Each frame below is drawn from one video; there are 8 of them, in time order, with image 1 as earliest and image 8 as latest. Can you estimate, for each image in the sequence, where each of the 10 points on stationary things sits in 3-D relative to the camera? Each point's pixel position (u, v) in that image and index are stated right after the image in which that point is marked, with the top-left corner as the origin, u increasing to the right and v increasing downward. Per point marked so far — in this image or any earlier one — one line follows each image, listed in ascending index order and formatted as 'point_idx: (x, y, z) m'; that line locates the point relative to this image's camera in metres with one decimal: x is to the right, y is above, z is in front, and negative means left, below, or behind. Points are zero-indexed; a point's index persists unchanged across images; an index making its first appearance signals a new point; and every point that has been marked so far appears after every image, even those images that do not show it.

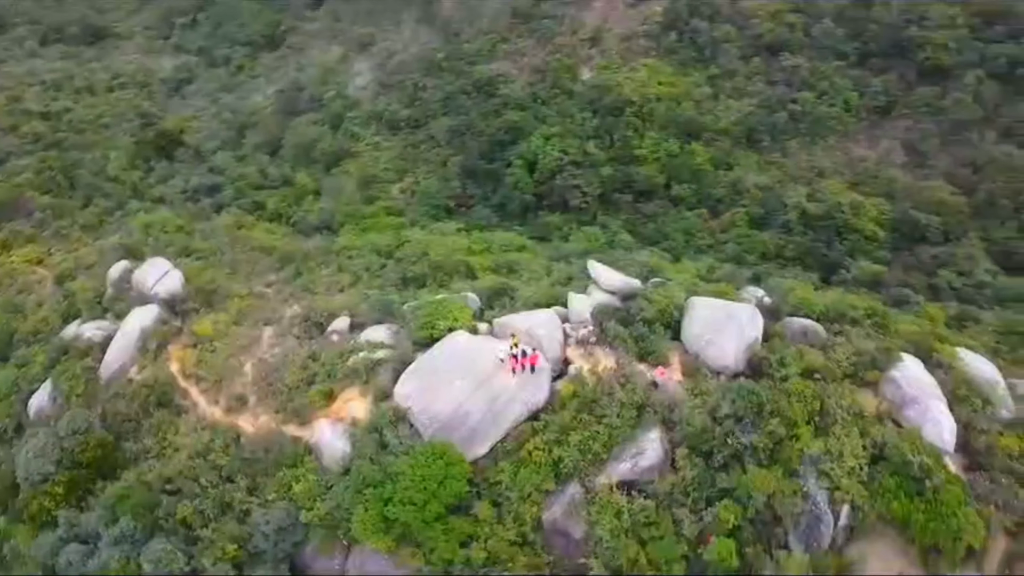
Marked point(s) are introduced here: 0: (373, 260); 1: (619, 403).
0: (-3.3, +0.7, +19.1) m
1: (+1.5, -1.5, +10.8) m
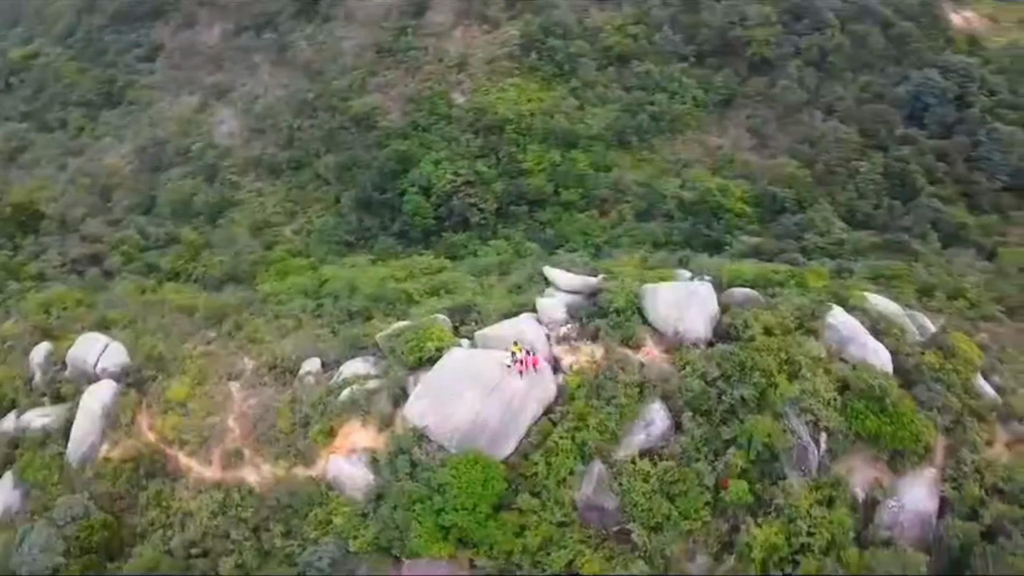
0: (-4.9, -0.3, +19.4) m
1: (+1.7, -1.4, +12.2) m
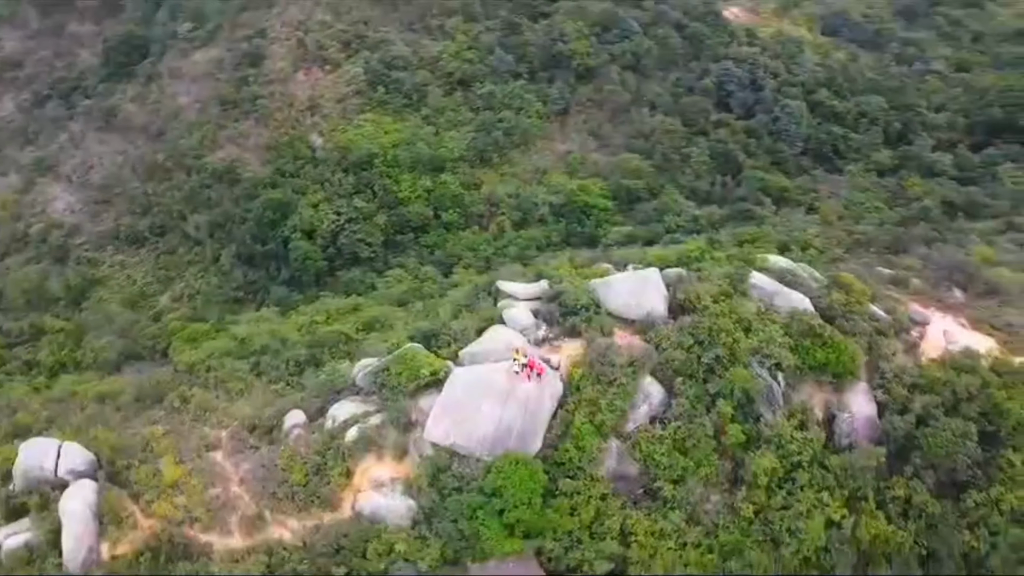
0: (-6.5, -1.8, +19.2) m
1: (+1.8, -1.3, +13.9) m
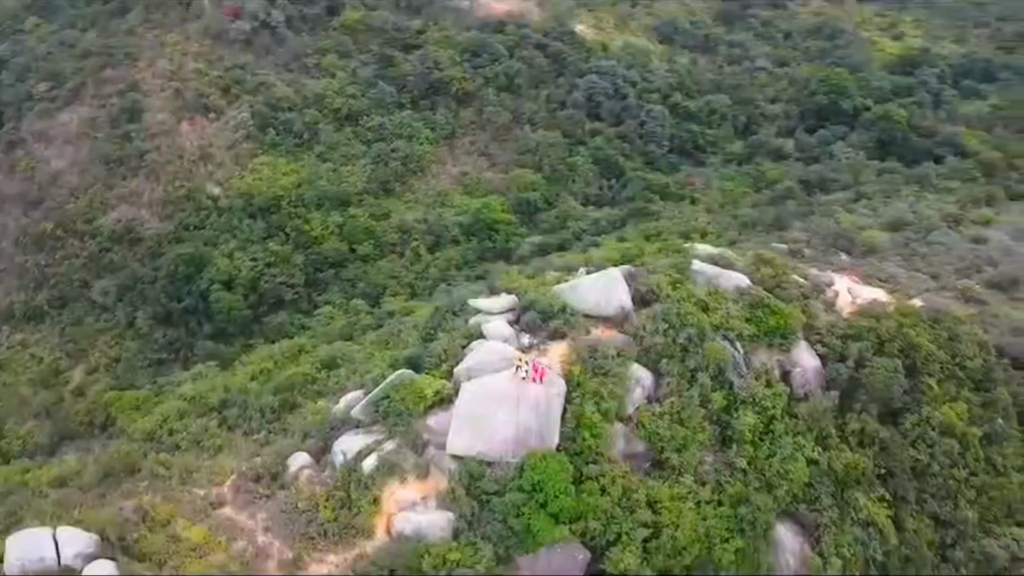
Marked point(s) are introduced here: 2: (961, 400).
0: (-7.2, -3.1, +18.9) m
1: (+1.8, -1.3, +15.4) m
2: (+9.1, -2.3, +16.4) m
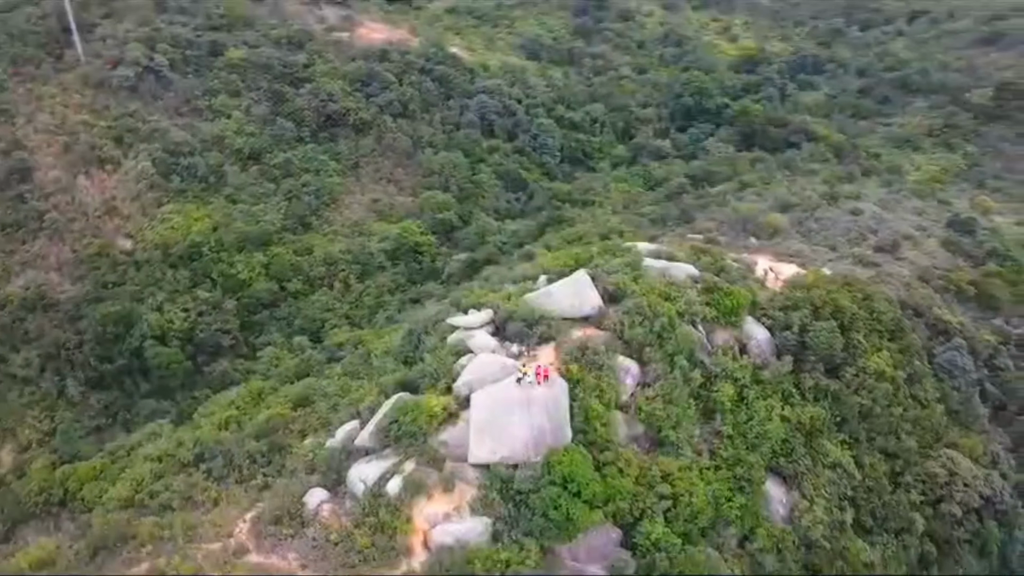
0: (-7.5, -4.3, +18.5) m
1: (+1.7, -1.4, +16.8) m
2: (+8.8, -1.4, +19.1) m
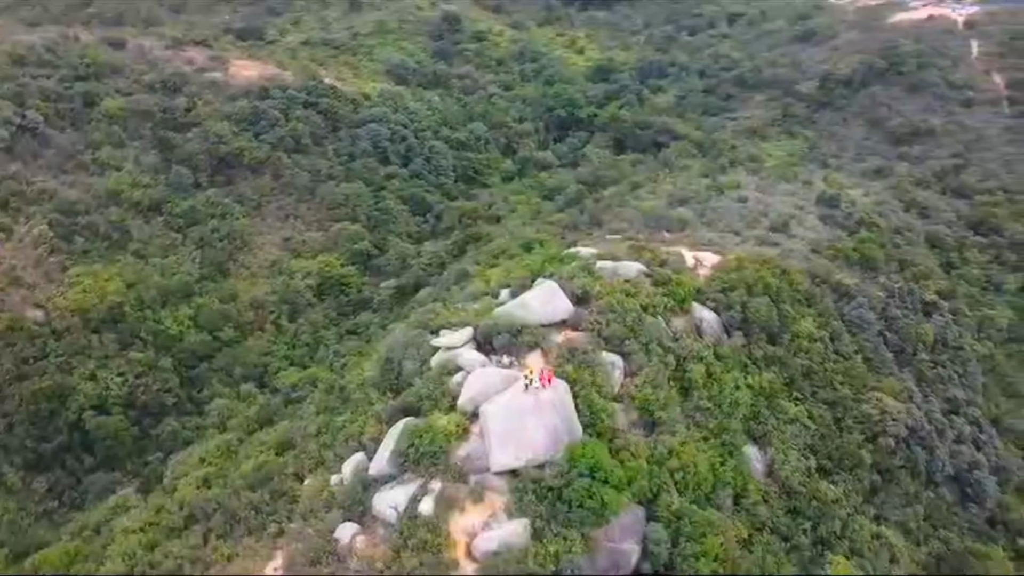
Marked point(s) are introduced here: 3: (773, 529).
0: (-7.3, -5.6, +18.0) m
1: (+1.6, -1.5, +18.2) m
2: (+8.0, -0.7, +21.9) m
3: (+5.6, -5.2, +17.6) m
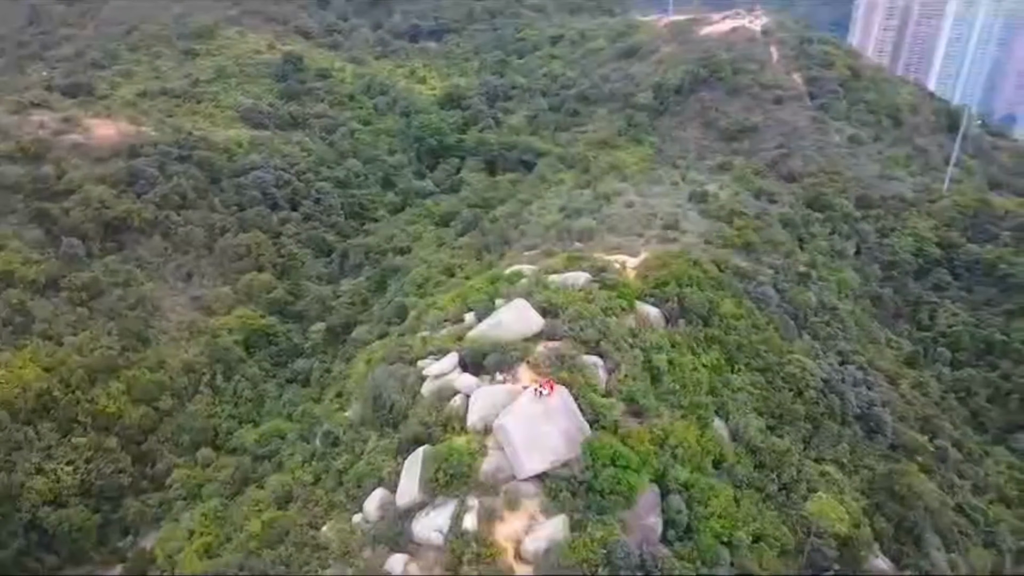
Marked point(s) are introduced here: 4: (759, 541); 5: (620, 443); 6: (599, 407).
0: (-6.5, -7.1, +17.7) m
1: (+1.4, -1.7, +20.0) m
2: (+6.6, -0.3, +25.1) m
3: (+6.0, -4.9, +20.3) m
4: (+5.7, -5.9, +18.9) m
5: (+2.4, -3.5, +18.5) m
6: (+2.0, -2.8, +19.1) m
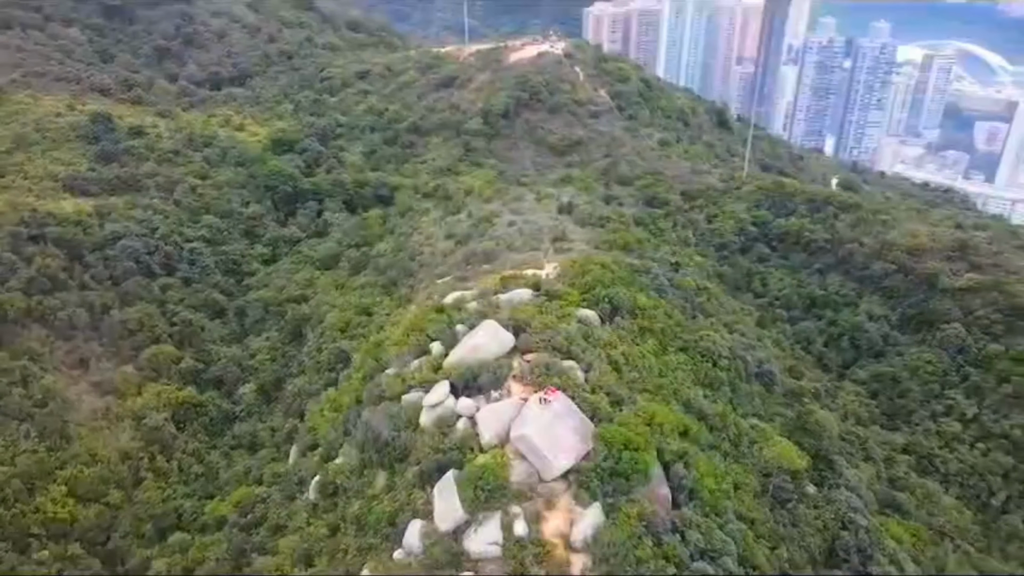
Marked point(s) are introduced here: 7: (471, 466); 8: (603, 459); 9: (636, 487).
0: (-4.9, -8.5, +17.4) m
1: (+1.1, -2.1, +22.0) m
2: (+4.3, -0.1, +28.3) m
3: (+5.8, -4.5, +23.5) m
4: (+6.2, -5.5, +22.1) m
5: (+2.8, -3.6, +20.8) m
6: (+2.1, -3.0, +21.2) m
7: (-0.9, -4.2, +19.5) m
8: (+2.2, -4.2, +19.8) m
9: (+2.9, -4.8, +19.7) m
